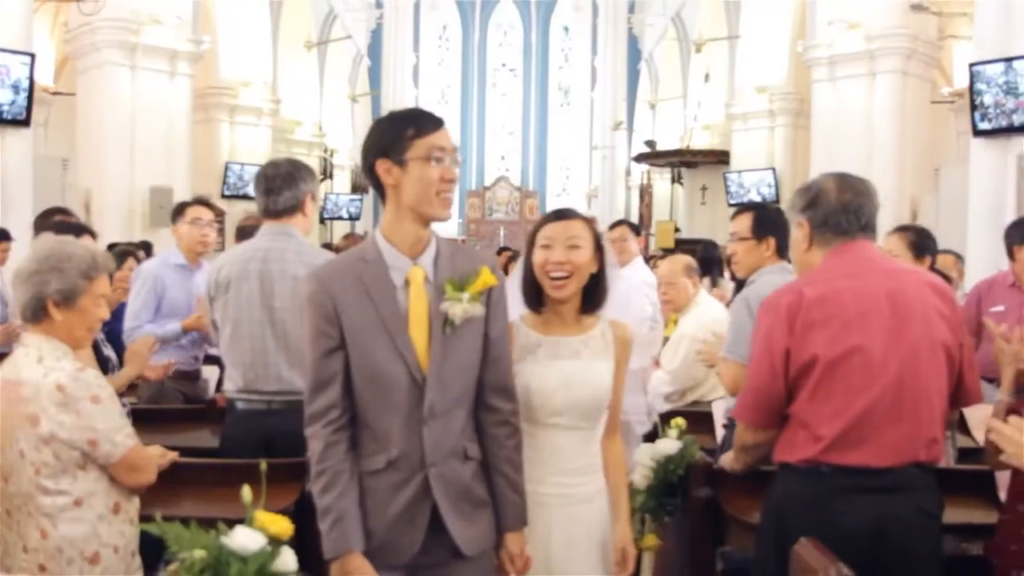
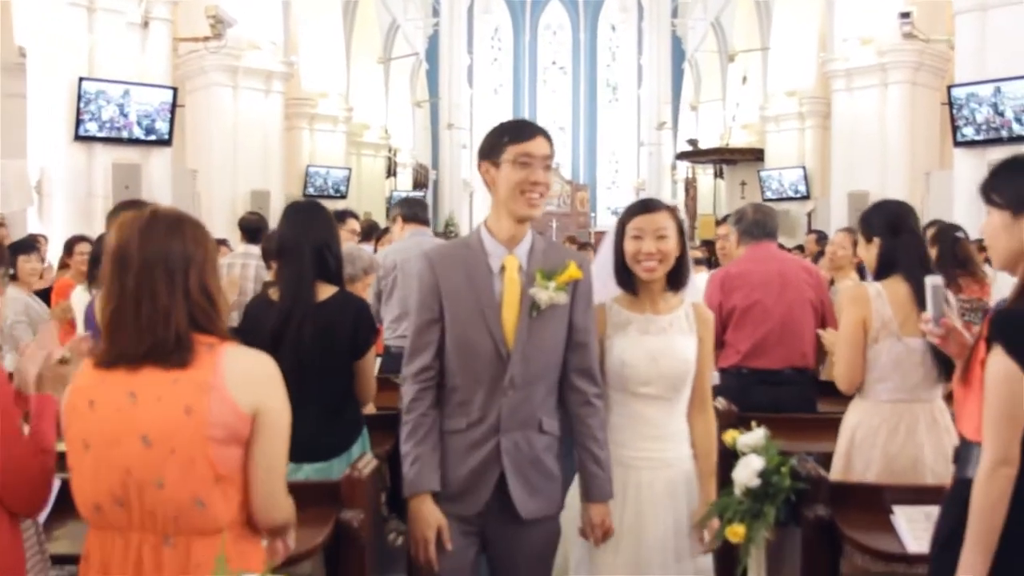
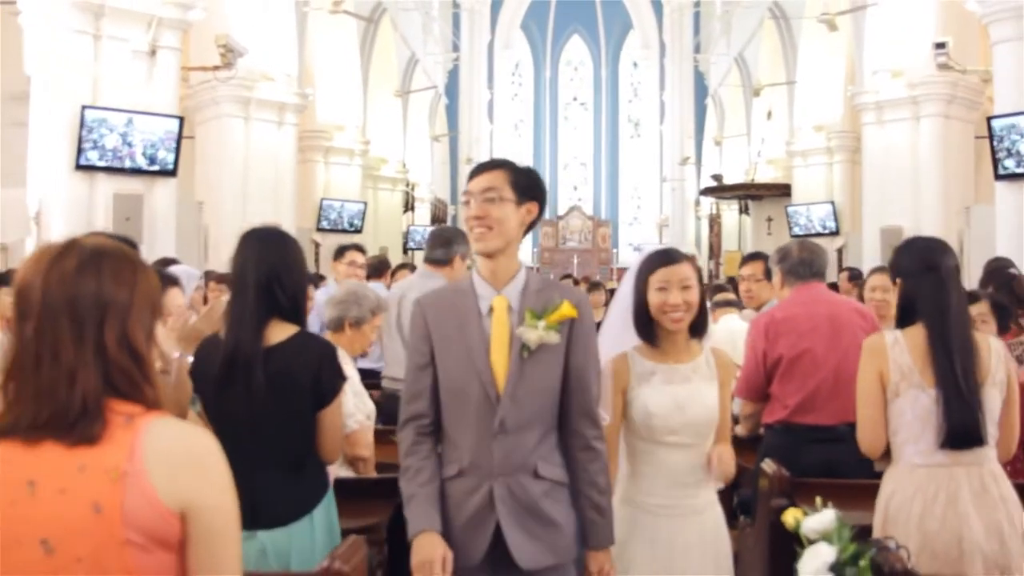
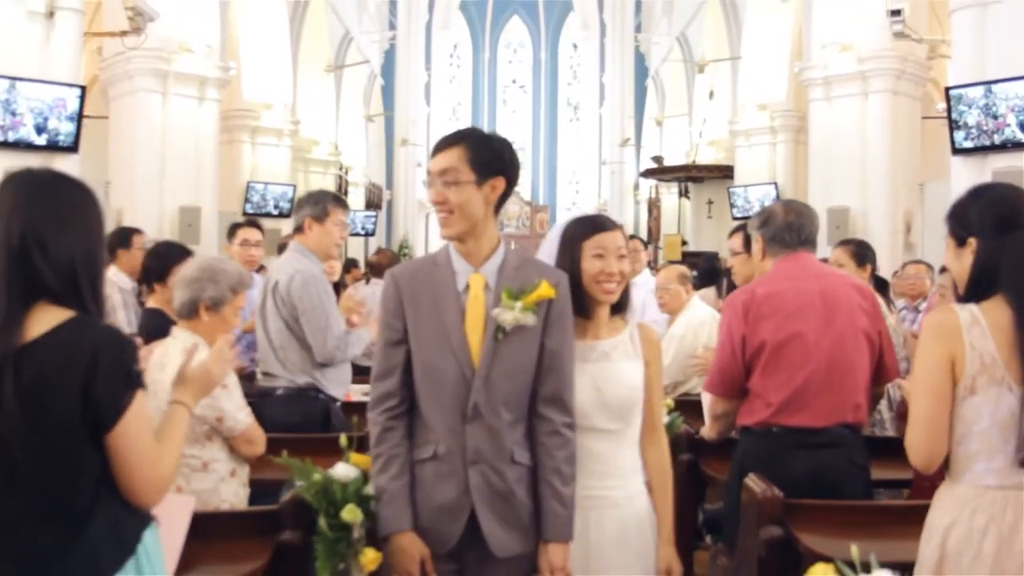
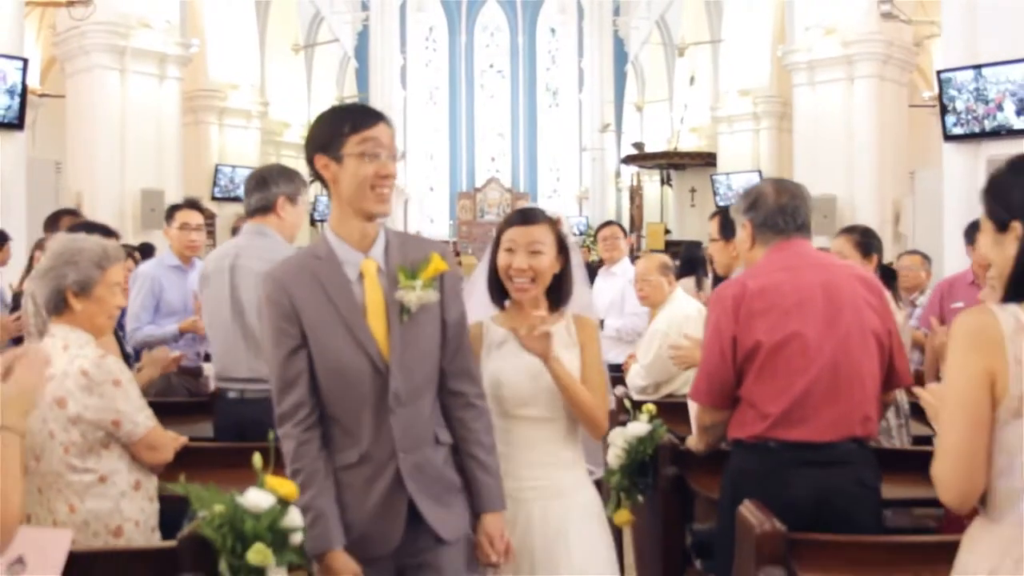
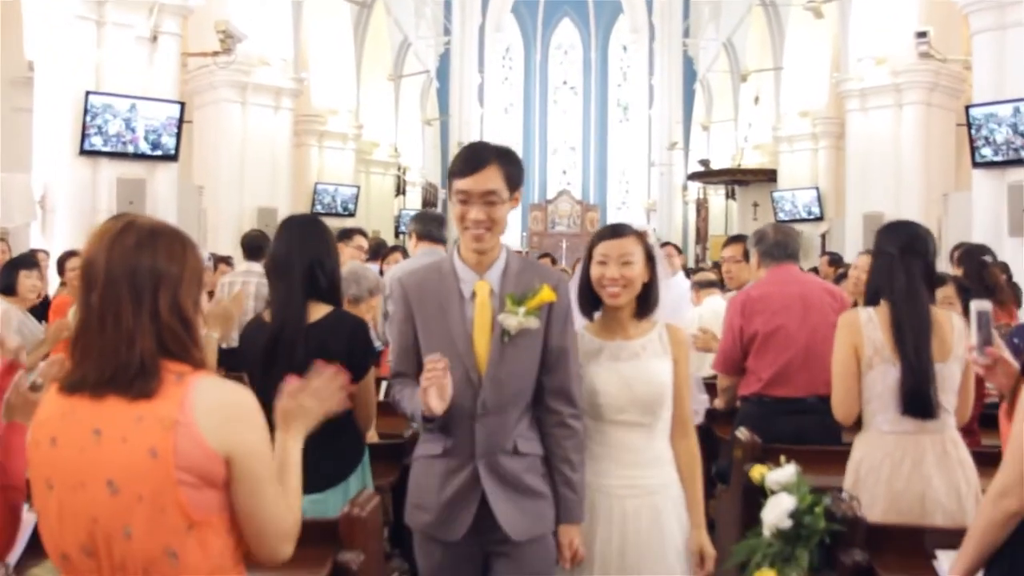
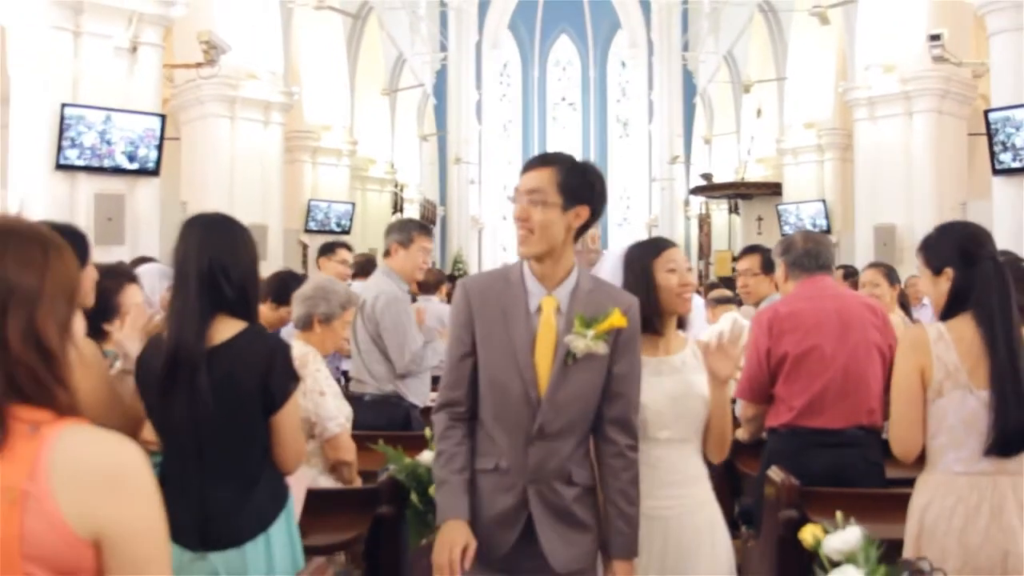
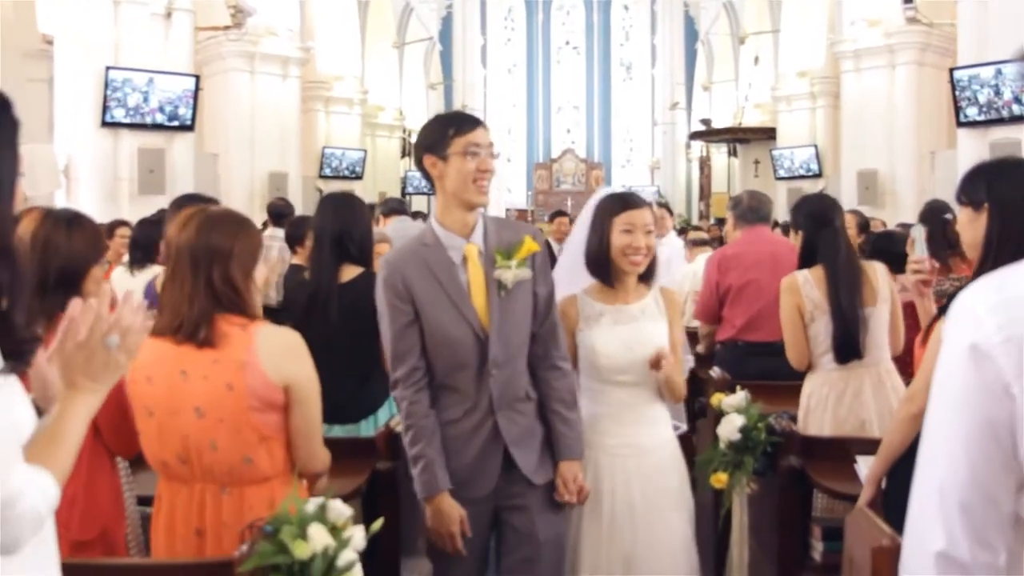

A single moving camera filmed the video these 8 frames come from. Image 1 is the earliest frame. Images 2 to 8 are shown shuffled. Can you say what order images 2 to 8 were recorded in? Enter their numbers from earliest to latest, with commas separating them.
5, 4, 7, 3, 6, 2, 8
